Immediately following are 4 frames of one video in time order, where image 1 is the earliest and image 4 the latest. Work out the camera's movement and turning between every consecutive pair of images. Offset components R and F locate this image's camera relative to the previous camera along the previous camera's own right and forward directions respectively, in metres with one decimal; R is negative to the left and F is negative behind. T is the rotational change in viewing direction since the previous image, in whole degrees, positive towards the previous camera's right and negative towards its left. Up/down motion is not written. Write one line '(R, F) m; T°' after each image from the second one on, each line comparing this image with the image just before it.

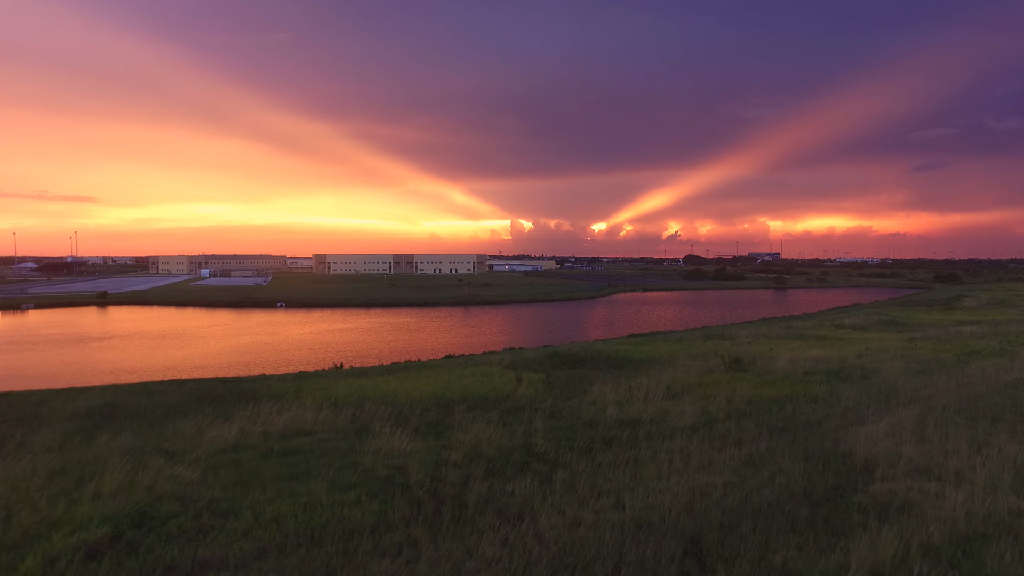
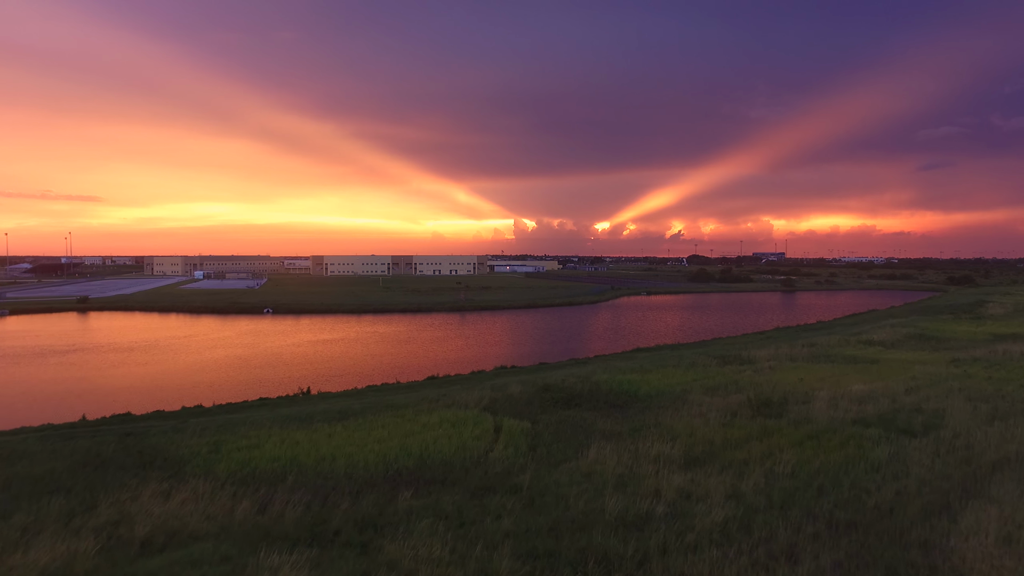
(+0.3, +1.5) m; 0°
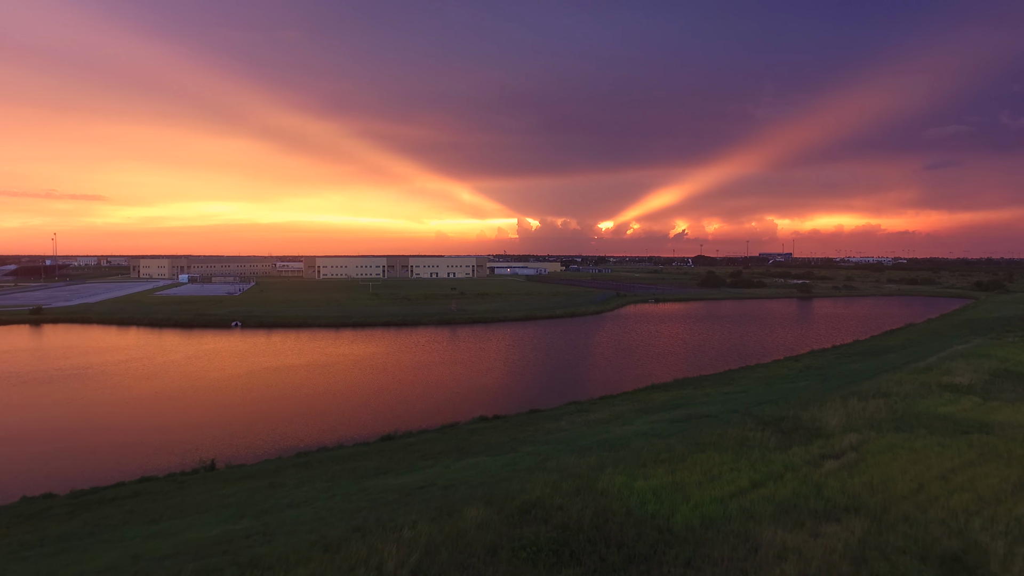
(+0.4, +3.1) m; 0°
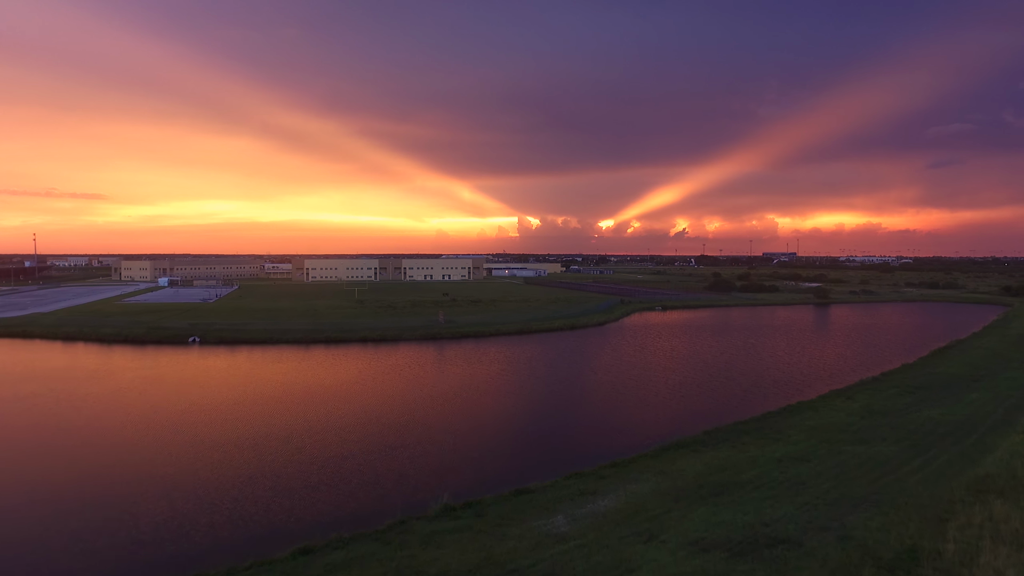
(+0.4, +3.2) m; 0°
